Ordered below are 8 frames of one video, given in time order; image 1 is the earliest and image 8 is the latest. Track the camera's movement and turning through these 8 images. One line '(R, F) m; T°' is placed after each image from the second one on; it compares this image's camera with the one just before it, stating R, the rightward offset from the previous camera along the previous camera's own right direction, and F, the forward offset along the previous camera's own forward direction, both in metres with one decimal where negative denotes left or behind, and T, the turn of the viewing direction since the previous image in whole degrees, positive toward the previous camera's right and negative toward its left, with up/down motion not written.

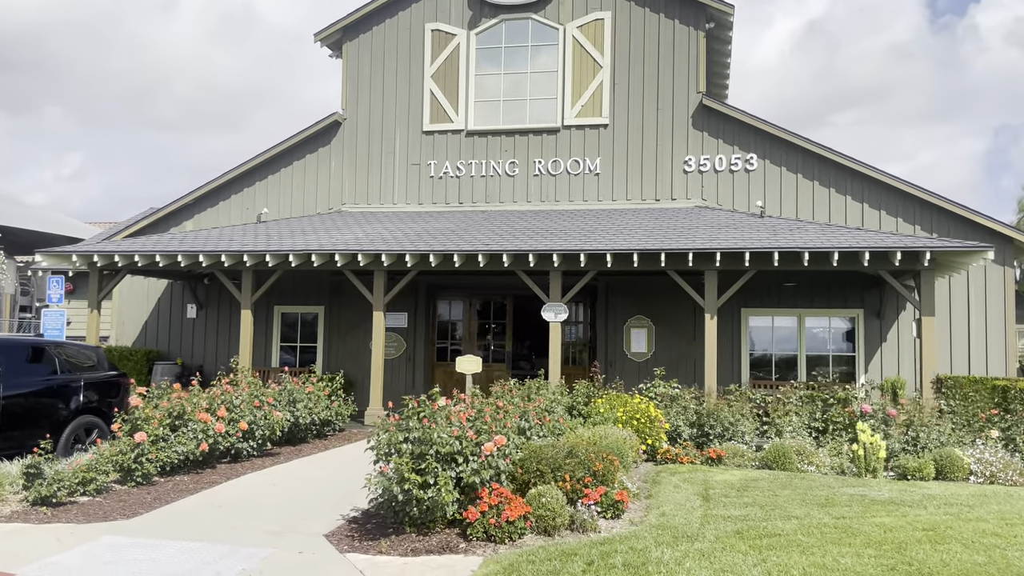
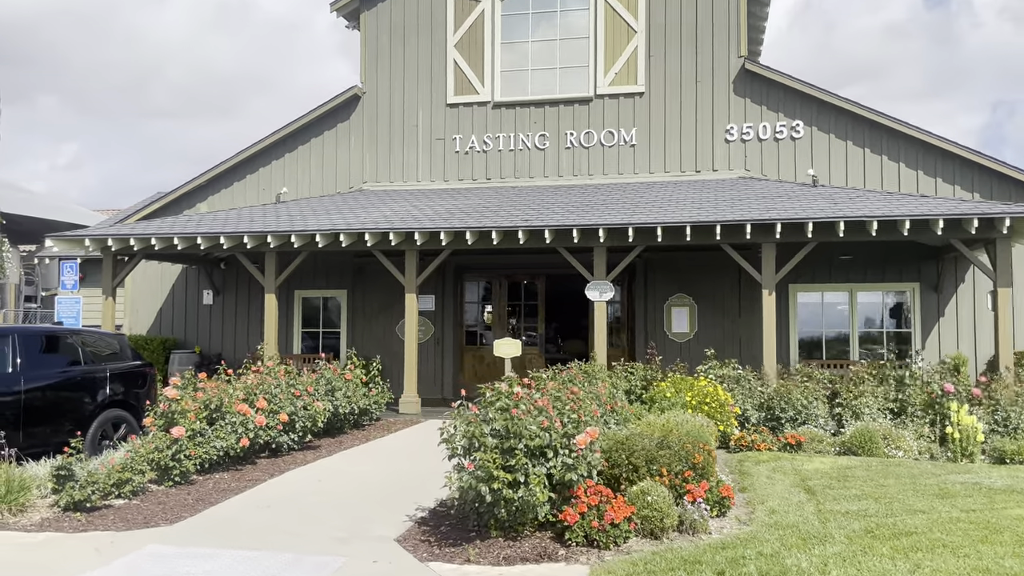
(-0.6, +0.7) m; 0°
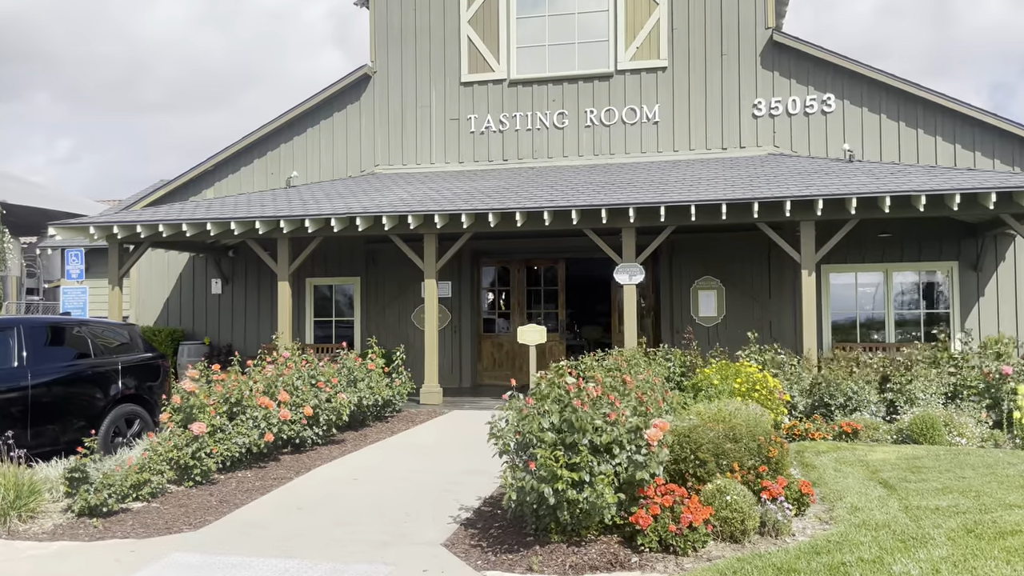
(-0.3, +0.5) m; 0°
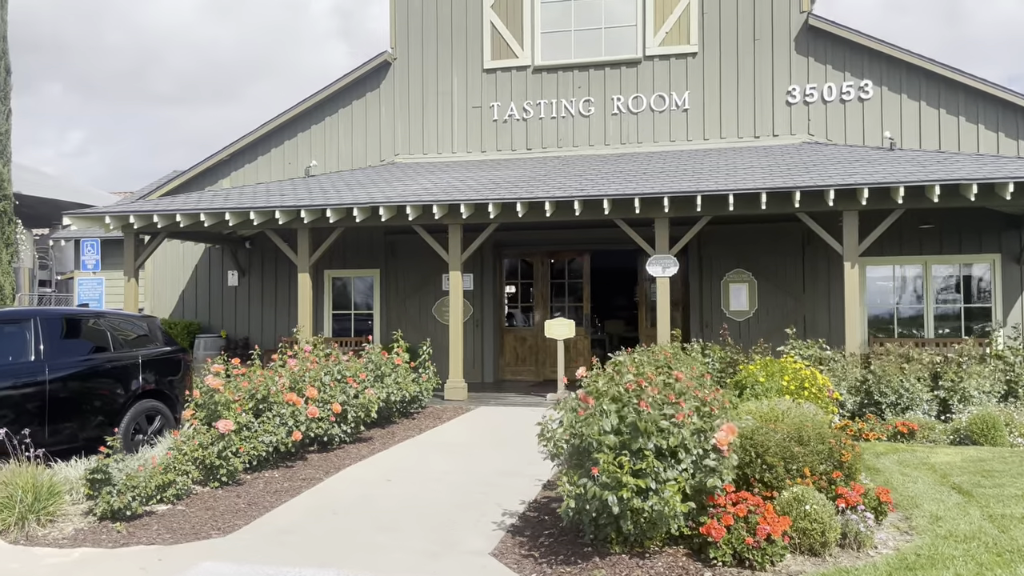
(-0.2, +0.3) m; -1°
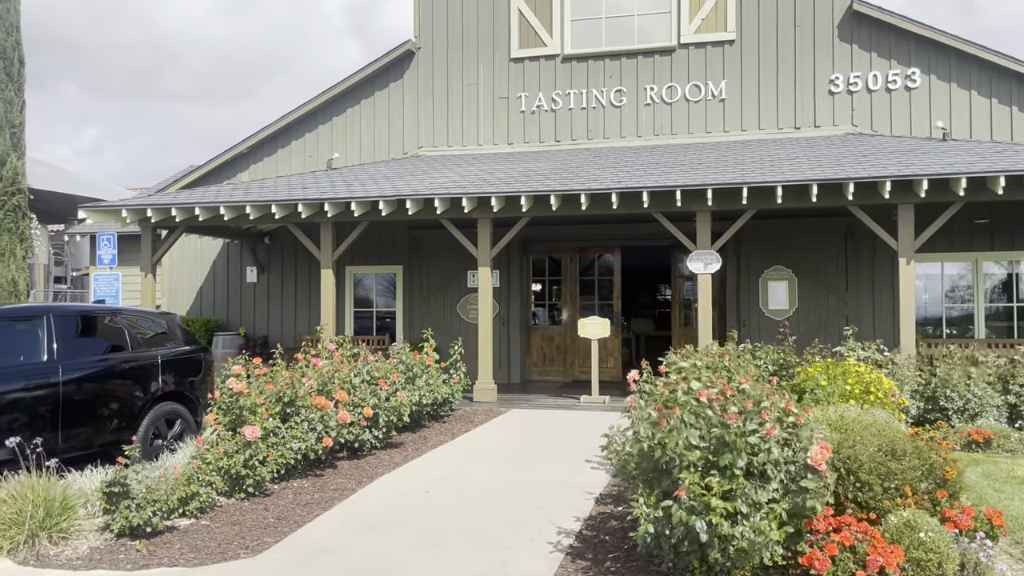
(-0.3, +0.5) m; -1°
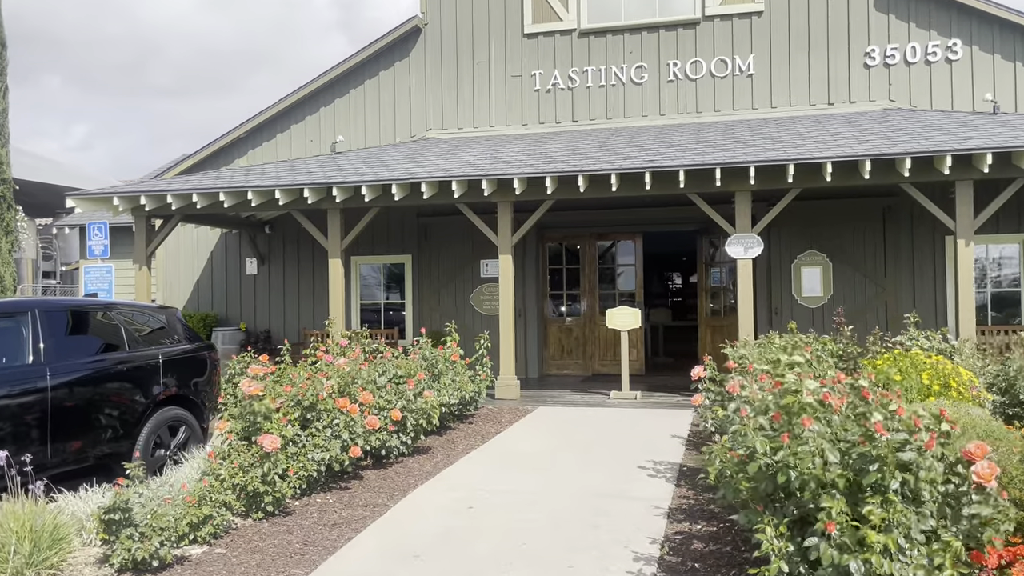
(-0.4, +0.7) m; +1°
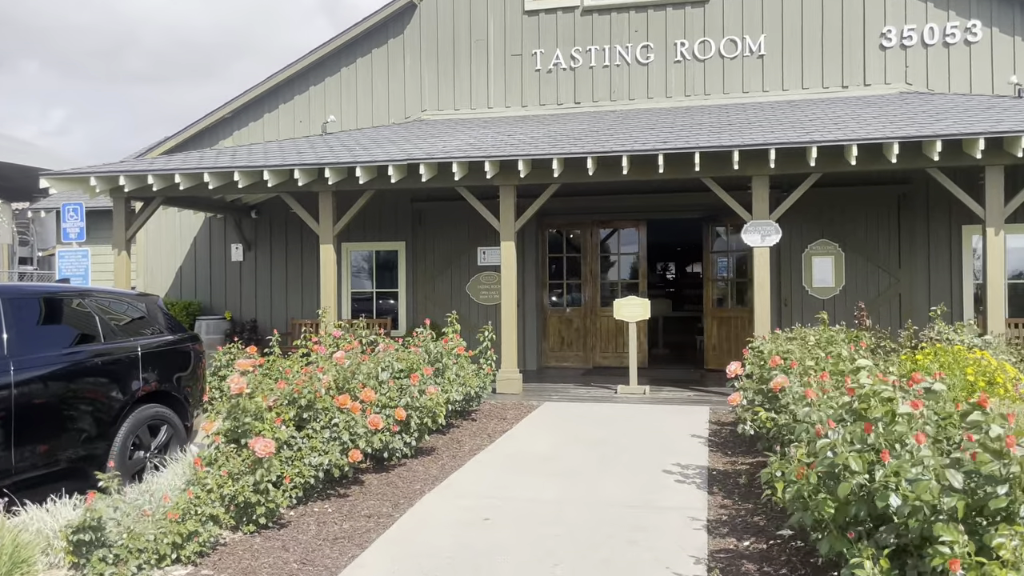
(-0.2, +0.5) m; +1°
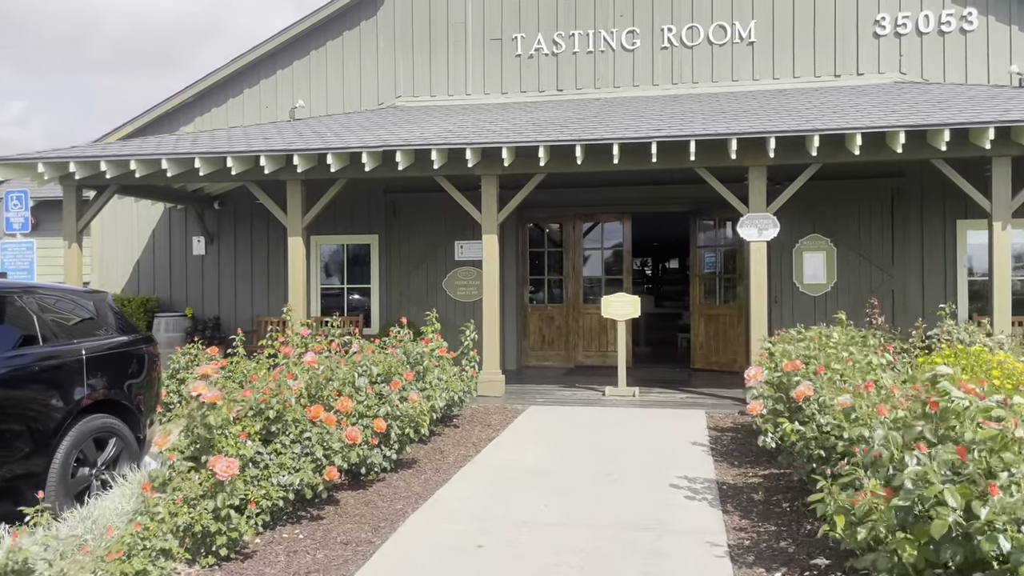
(-0.1, +0.5) m; +2°
